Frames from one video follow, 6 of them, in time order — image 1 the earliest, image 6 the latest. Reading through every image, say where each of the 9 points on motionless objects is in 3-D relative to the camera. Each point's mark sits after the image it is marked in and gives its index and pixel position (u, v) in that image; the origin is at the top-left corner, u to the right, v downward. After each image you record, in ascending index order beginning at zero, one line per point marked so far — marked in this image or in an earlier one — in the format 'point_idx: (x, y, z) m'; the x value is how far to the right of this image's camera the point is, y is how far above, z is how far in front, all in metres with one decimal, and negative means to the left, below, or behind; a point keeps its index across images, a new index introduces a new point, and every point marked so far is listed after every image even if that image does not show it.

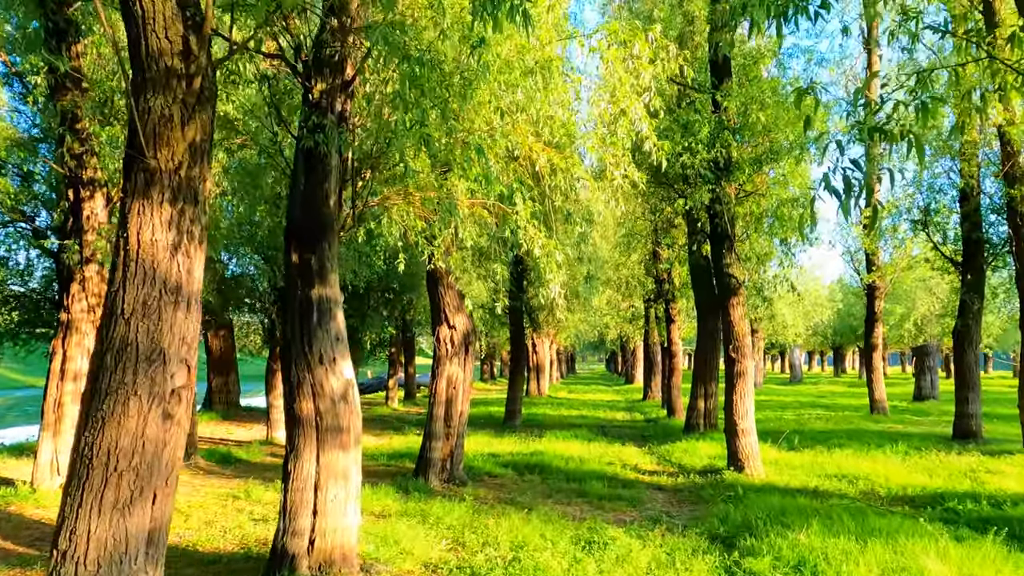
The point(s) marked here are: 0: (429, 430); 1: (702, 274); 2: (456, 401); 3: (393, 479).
0: (-1.1, -2.0, +10.7) m
1: (+3.8, +0.3, +15.8) m
2: (-0.8, -1.6, +10.8) m
3: (-1.7, -2.7, +10.8) m
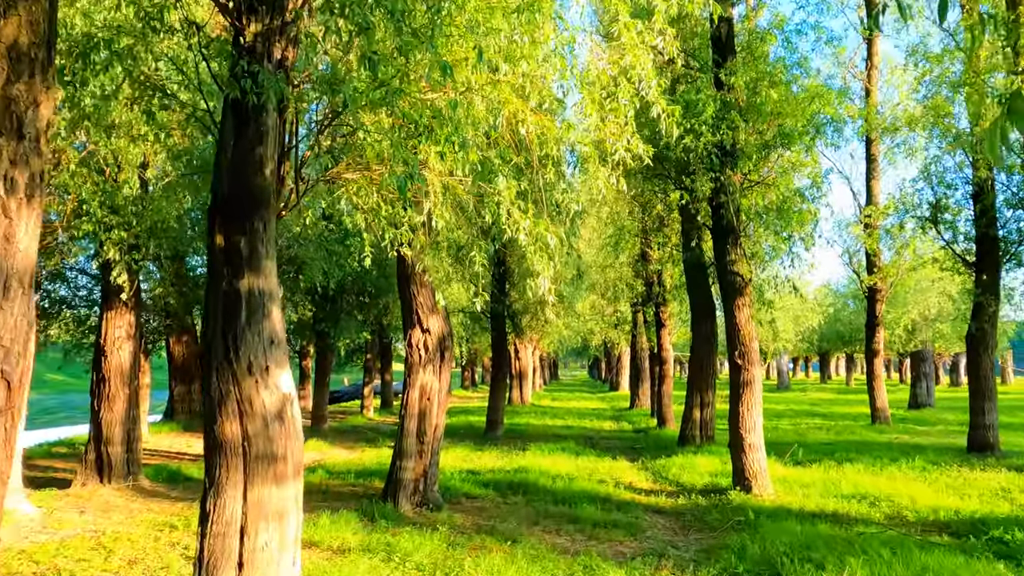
0: (-1.4, -1.9, +9.4) m
1: (+3.5, +0.3, +14.7) m
2: (-1.0, -1.6, +9.6) m
3: (-1.9, -2.6, +9.5) m
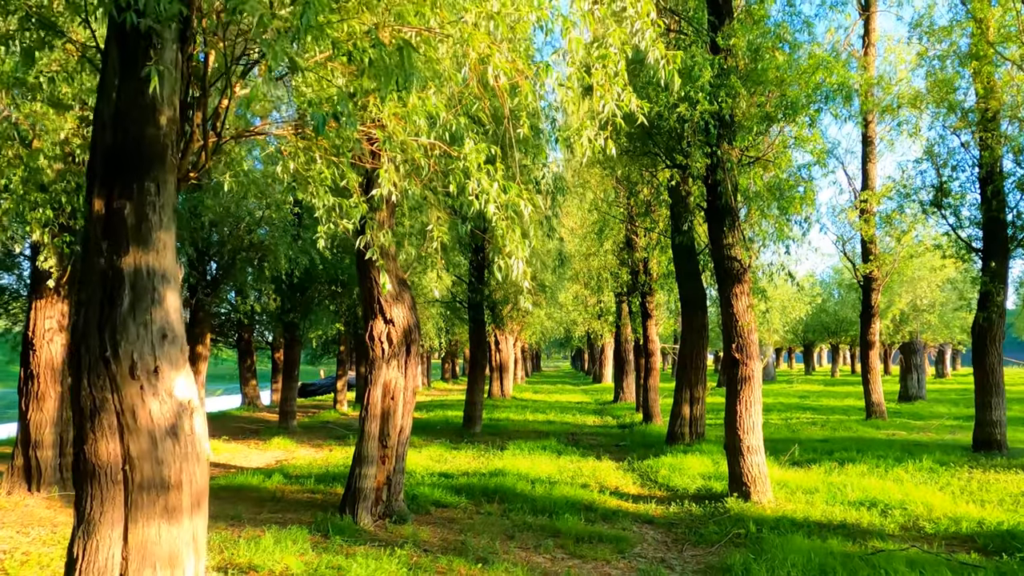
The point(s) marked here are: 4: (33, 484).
0: (-1.7, -1.8, +8.4) m
1: (+3.1, +0.5, +13.7) m
2: (-1.3, -1.4, +8.6) m
3: (-2.2, -2.5, +8.5) m
4: (-6.0, -2.5, +9.8) m
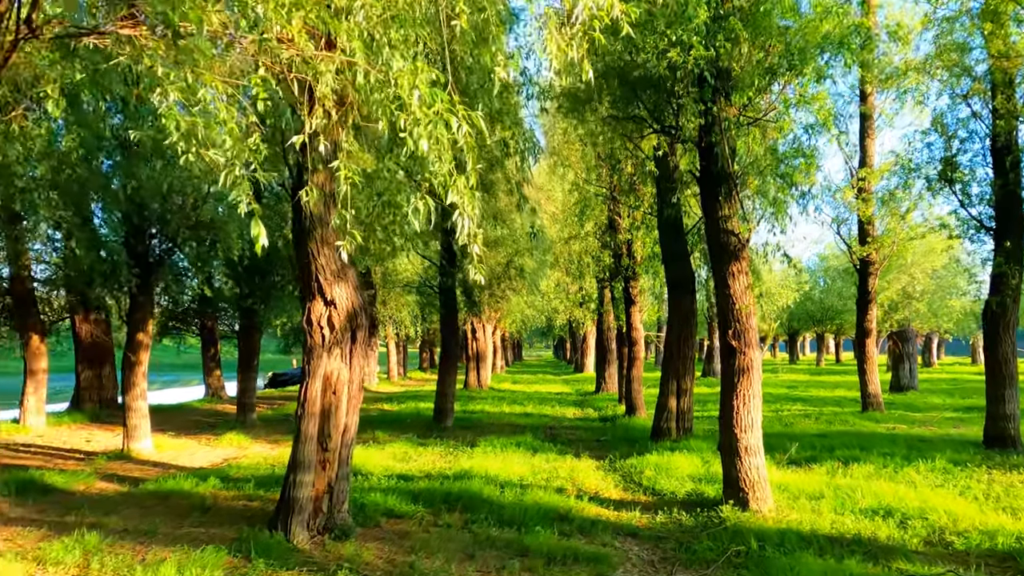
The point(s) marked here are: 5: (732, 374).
0: (-2.0, -1.6, +7.2) m
1: (+2.6, +0.8, +12.6) m
2: (-1.7, -1.2, +7.3) m
3: (-2.5, -2.3, +7.3) m
4: (-6.4, -2.2, +8.4) m
5: (+2.3, -0.9, +8.0) m
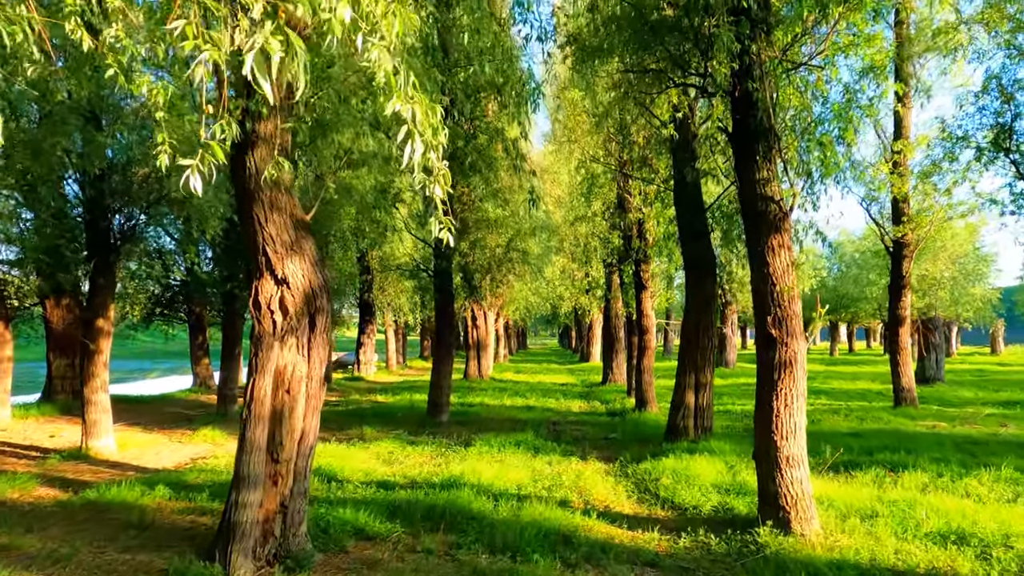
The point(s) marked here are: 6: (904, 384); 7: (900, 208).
0: (-2.1, -1.4, +5.9) m
1: (+2.6, +1.1, +11.2) m
2: (-1.7, -1.0, +6.0) m
3: (-2.6, -2.1, +6.0) m
4: (-6.5, -2.0, +7.1) m
5: (+2.2, -0.7, +6.7) m
6: (+7.7, -1.9, +15.3) m
7: (+7.6, +1.6, +15.2) m
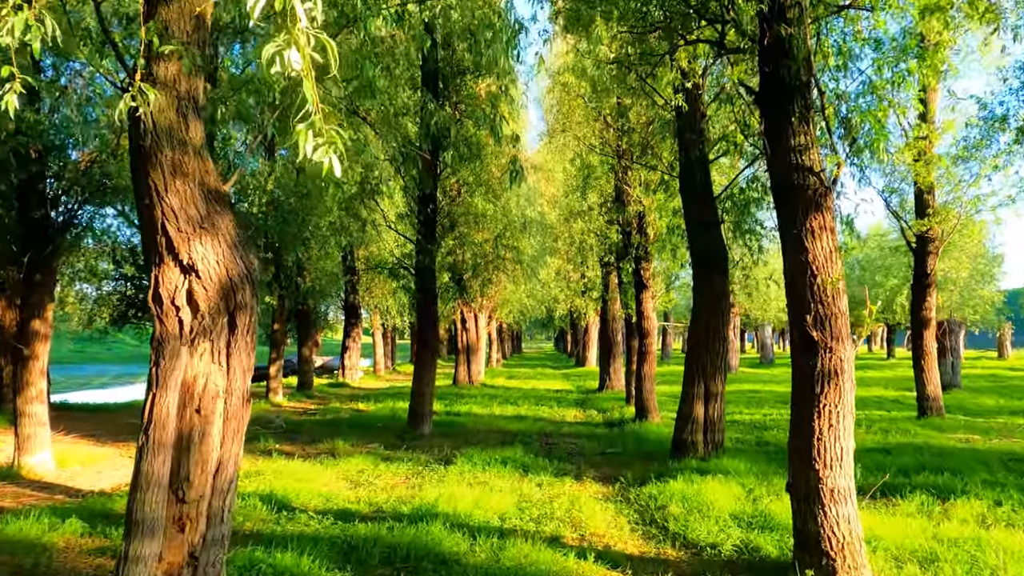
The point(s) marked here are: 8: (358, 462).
0: (-2.2, -1.3, +4.5) m
1: (+2.4, +1.1, +9.9) m
2: (-1.9, -0.9, +4.7) m
3: (-2.8, -2.0, +4.6) m
4: (-6.6, -1.9, +5.8) m
5: (+2.1, -0.6, +5.4) m
6: (+7.5, -1.9, +14.0) m
7: (+7.4, +1.6, +13.9) m
8: (-2.2, -2.4, +10.8) m
